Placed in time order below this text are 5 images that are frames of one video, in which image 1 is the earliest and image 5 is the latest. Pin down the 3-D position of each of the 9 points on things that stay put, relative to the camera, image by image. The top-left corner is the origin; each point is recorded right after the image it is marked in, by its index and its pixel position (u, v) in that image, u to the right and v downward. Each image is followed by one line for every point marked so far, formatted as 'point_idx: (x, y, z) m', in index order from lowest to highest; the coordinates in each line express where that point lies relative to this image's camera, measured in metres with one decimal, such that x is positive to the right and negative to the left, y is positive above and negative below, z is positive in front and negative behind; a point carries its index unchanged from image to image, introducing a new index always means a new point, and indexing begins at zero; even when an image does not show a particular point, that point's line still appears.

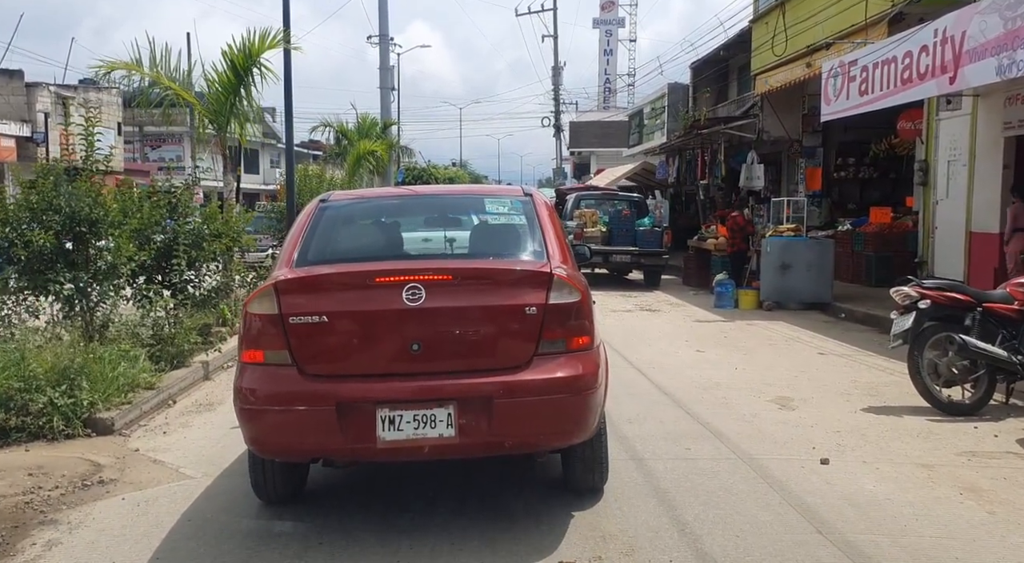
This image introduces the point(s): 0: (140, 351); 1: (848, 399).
0: (-3.1, -0.6, +6.8) m
1: (+2.6, -0.9, +6.3) m
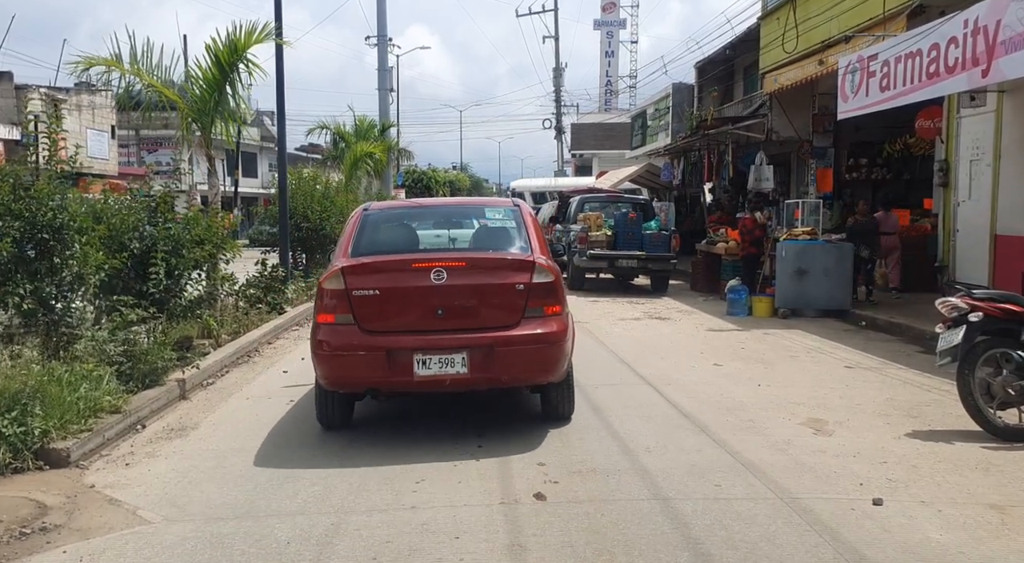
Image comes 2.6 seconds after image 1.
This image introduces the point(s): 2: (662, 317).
0: (-3.0, -0.7, +6.2) m
1: (+2.6, -1.0, +5.7) m
2: (+2.2, -0.5, +12.0) m
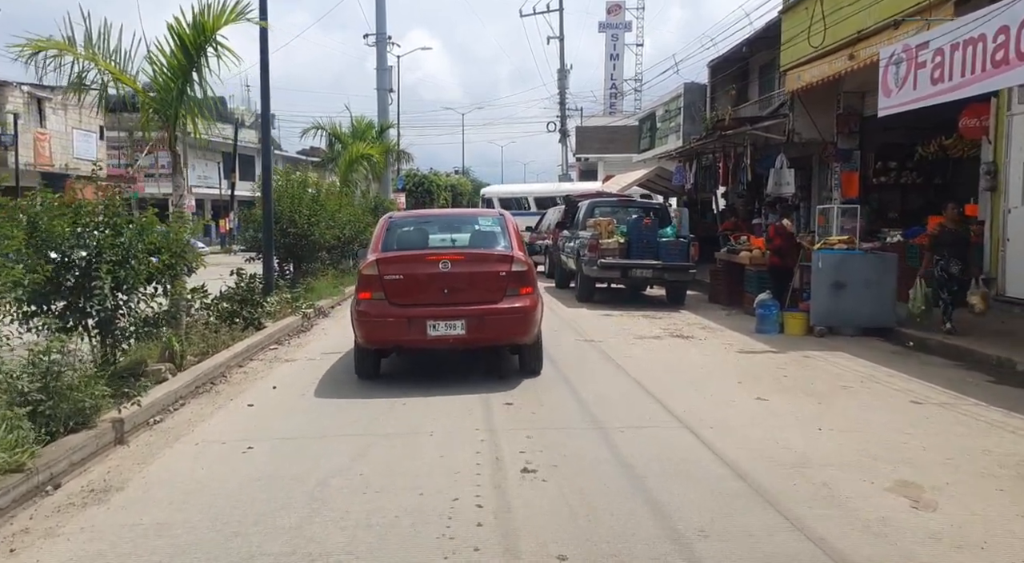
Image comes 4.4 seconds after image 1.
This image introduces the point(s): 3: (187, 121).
0: (-3.0, -0.8, +5.0) m
1: (+2.6, -1.1, +4.5) m
2: (+2.2, -0.7, +10.8) m
3: (-3.6, +1.8, +9.1) m
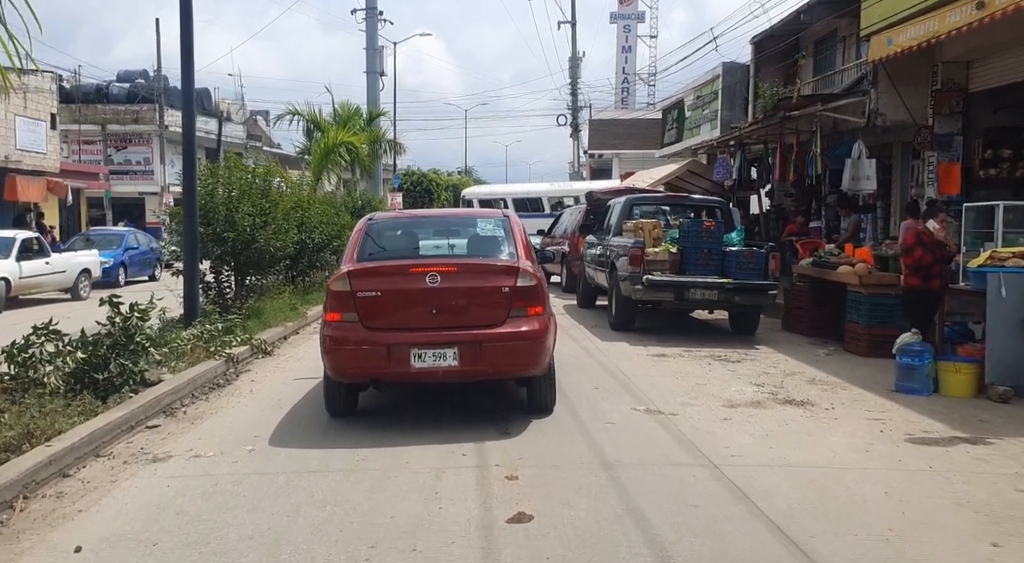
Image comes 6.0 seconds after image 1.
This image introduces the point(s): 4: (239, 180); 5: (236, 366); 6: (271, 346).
0: (-2.8, -1.1, +1.3) m
1: (+2.8, -1.4, +0.8) m
2: (+2.4, -1.0, +7.1) m
3: (-3.4, +1.5, +5.5) m
4: (-3.7, +1.4, +11.1) m
5: (-2.9, -0.9, +8.9) m
6: (-3.0, -0.8, +10.1) m
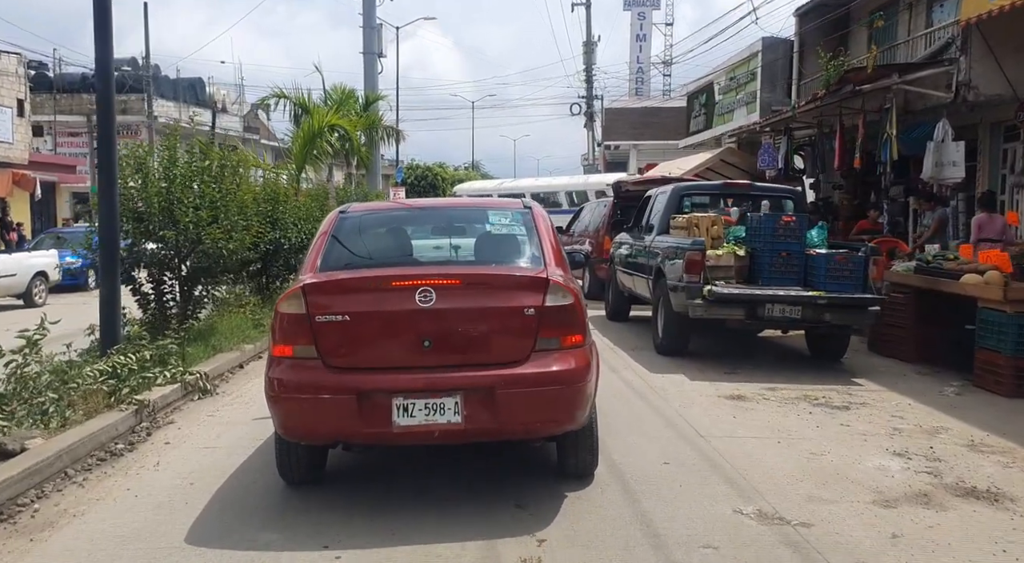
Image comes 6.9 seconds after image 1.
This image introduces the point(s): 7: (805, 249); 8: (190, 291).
0: (-2.7, -1.2, -1.1) m
1: (+2.9, -1.6, -1.7) m
2: (+2.6, -1.1, +4.6) m
3: (-3.2, +1.3, +3.1) m
4: (-3.5, +1.3, +8.7) m
5: (-2.7, -1.0, +6.5) m
6: (-2.8, -0.9, +7.7) m
7: (+2.9, +0.3, +8.2) m
8: (-3.5, -0.1, +9.1) m
